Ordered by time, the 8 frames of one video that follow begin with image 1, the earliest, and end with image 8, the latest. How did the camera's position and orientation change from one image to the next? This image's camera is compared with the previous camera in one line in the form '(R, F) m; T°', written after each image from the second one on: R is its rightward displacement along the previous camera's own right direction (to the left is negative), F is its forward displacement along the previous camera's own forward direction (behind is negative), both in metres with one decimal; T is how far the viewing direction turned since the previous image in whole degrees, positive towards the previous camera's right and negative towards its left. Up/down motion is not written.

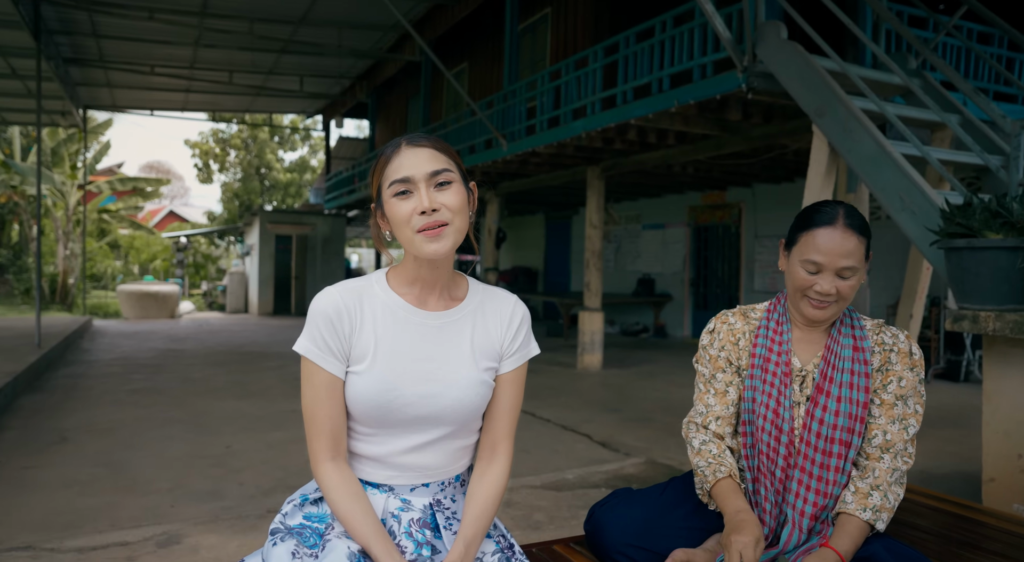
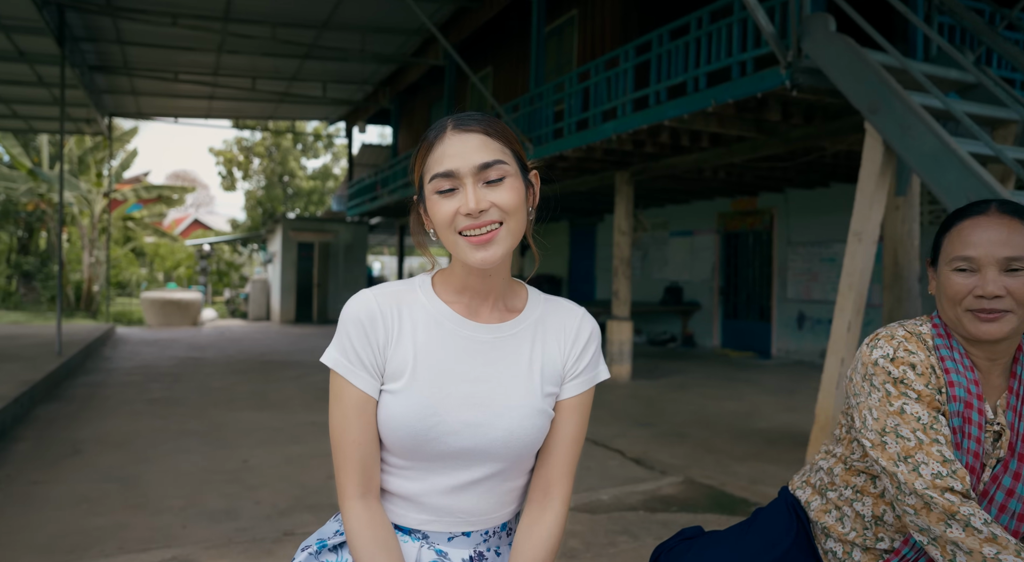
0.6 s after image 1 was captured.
(-0.1, +0.2) m; -2°
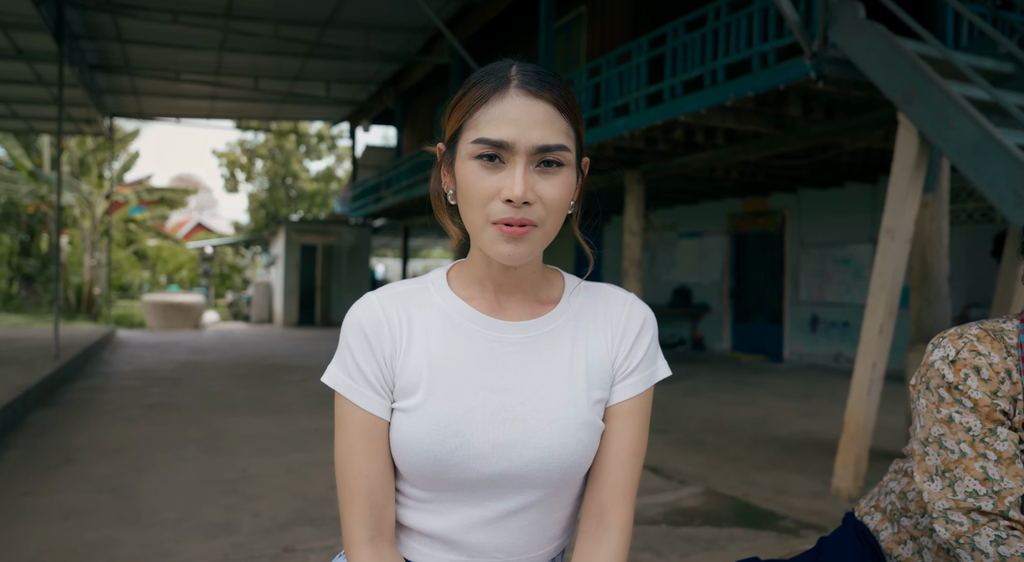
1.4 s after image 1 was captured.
(-0.1, +0.2) m; 0°
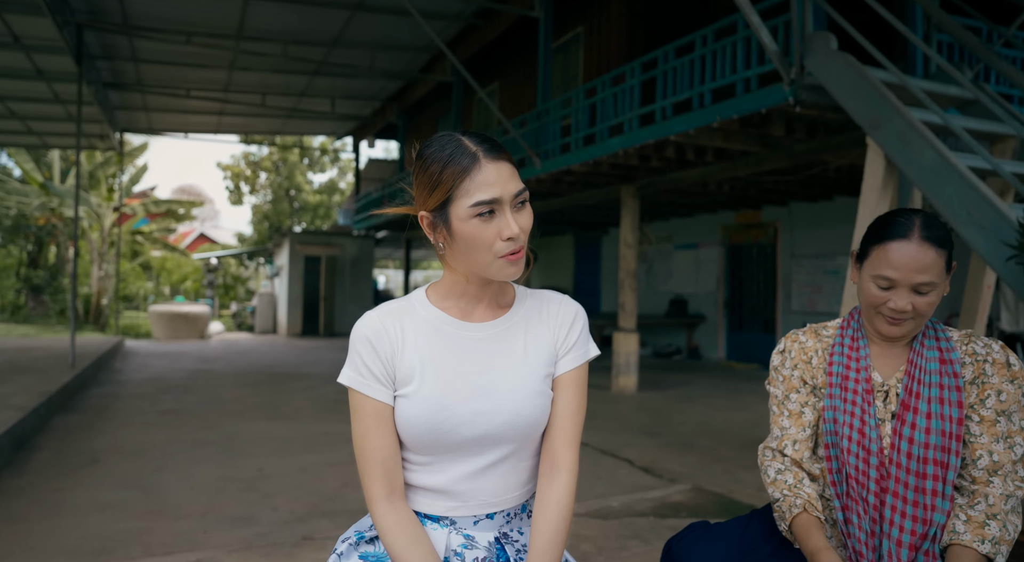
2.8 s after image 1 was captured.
(0.0, -0.3) m; 0°
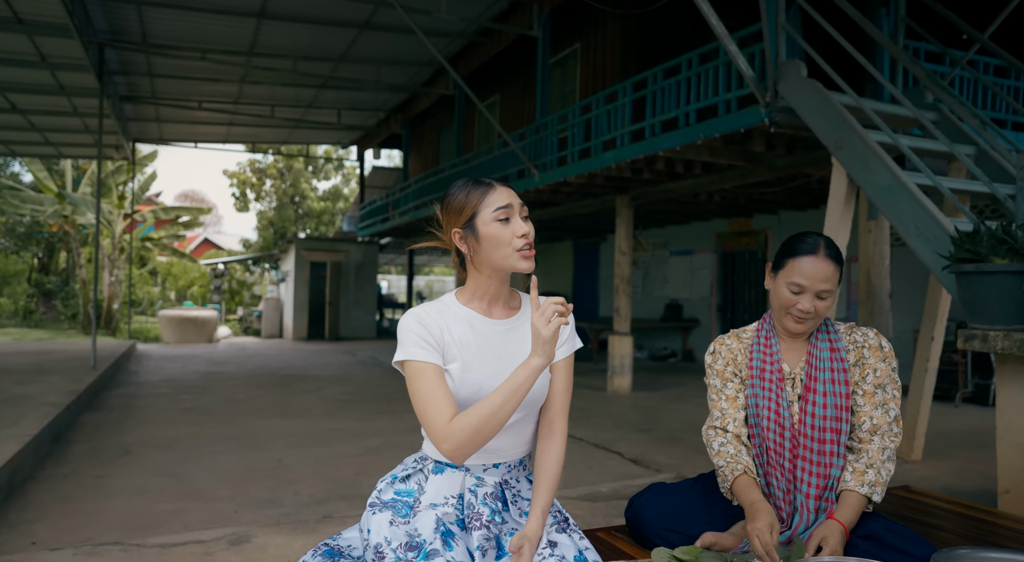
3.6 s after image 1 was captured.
(0.0, -0.4) m; 0°
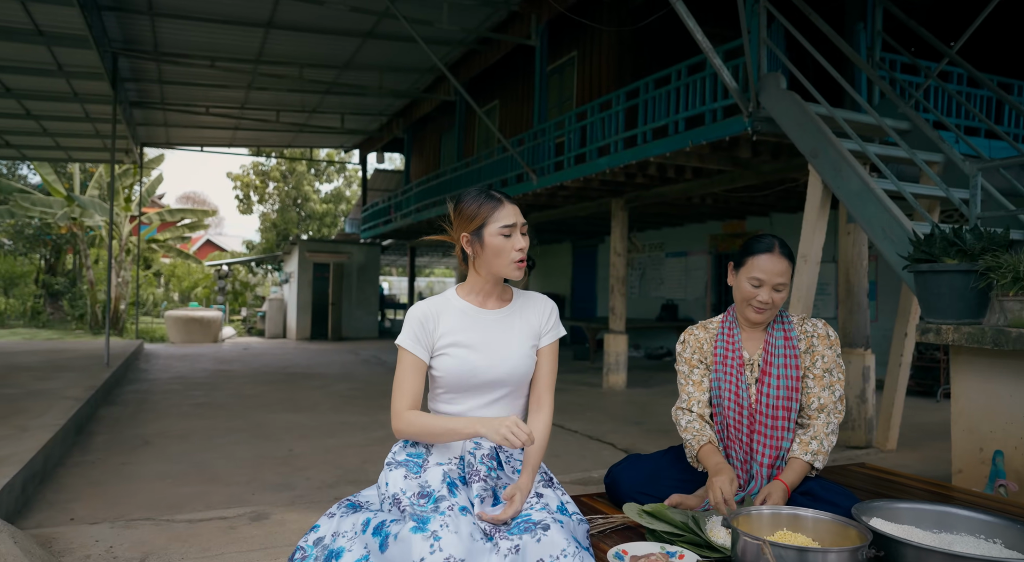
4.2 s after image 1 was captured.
(0.0, -0.3) m; 0°
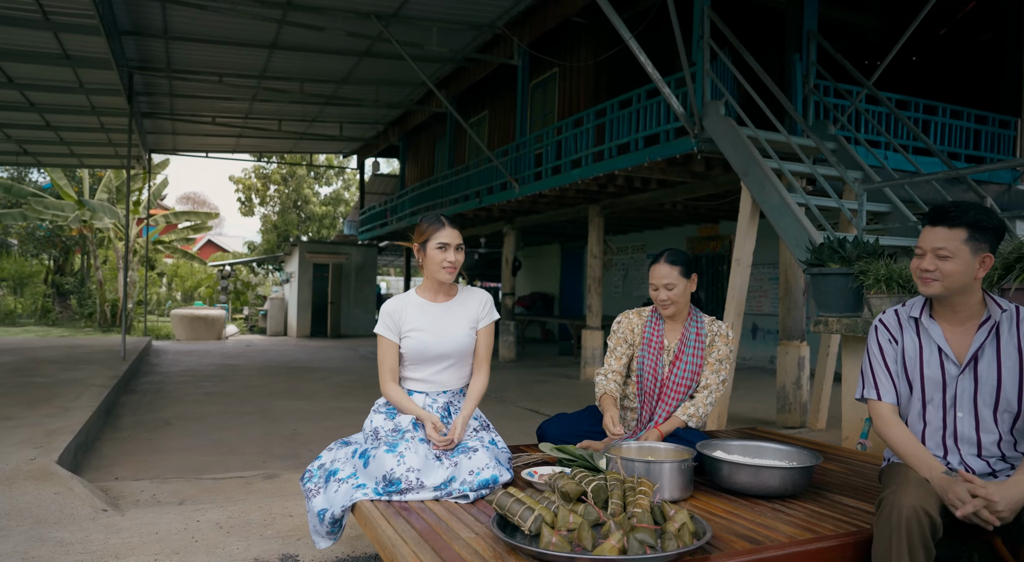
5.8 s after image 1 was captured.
(+0.2, -0.8) m; 0°
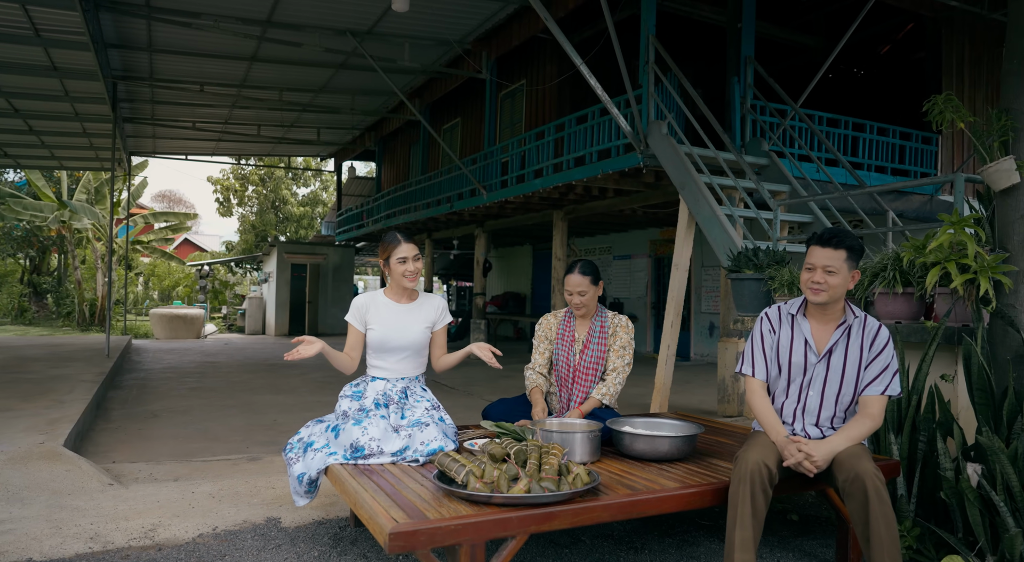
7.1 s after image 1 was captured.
(+0.2, -0.6) m; +2°
